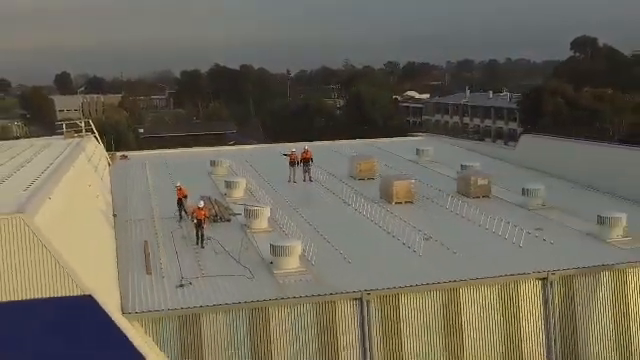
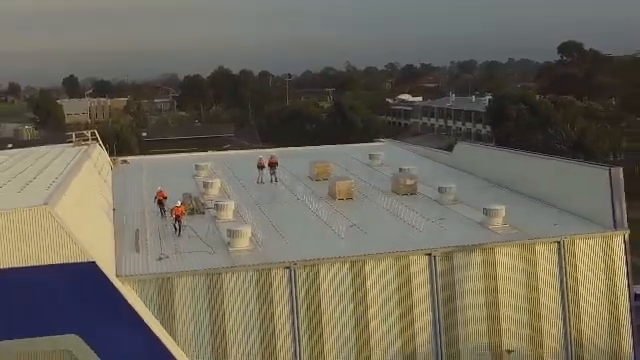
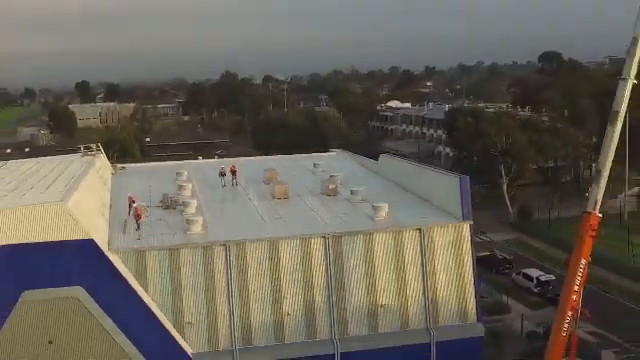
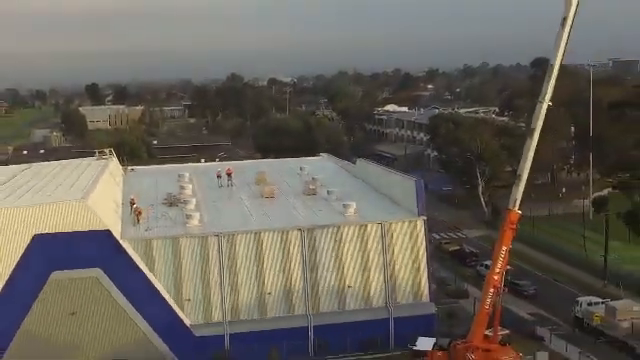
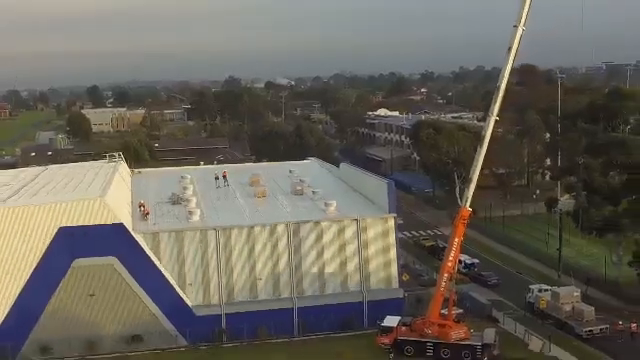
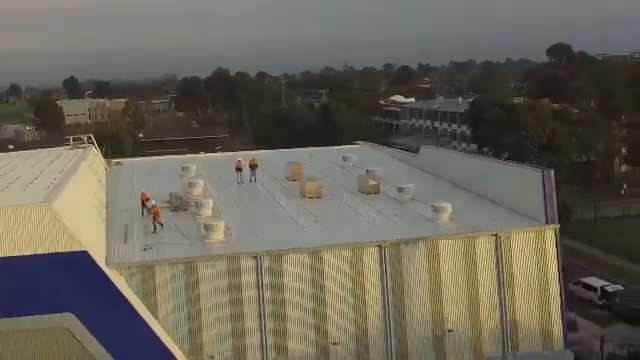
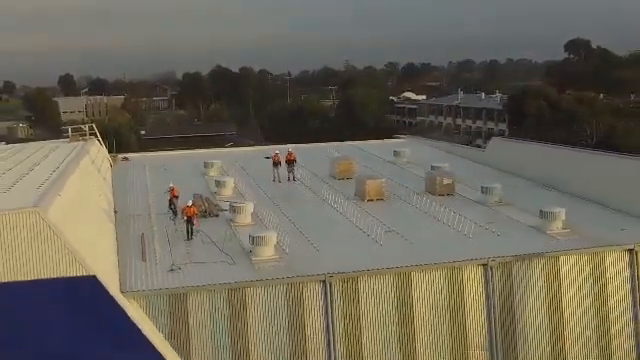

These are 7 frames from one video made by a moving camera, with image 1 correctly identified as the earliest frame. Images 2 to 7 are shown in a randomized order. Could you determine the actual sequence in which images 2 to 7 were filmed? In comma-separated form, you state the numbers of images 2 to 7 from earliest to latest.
7, 2, 6, 3, 4, 5
